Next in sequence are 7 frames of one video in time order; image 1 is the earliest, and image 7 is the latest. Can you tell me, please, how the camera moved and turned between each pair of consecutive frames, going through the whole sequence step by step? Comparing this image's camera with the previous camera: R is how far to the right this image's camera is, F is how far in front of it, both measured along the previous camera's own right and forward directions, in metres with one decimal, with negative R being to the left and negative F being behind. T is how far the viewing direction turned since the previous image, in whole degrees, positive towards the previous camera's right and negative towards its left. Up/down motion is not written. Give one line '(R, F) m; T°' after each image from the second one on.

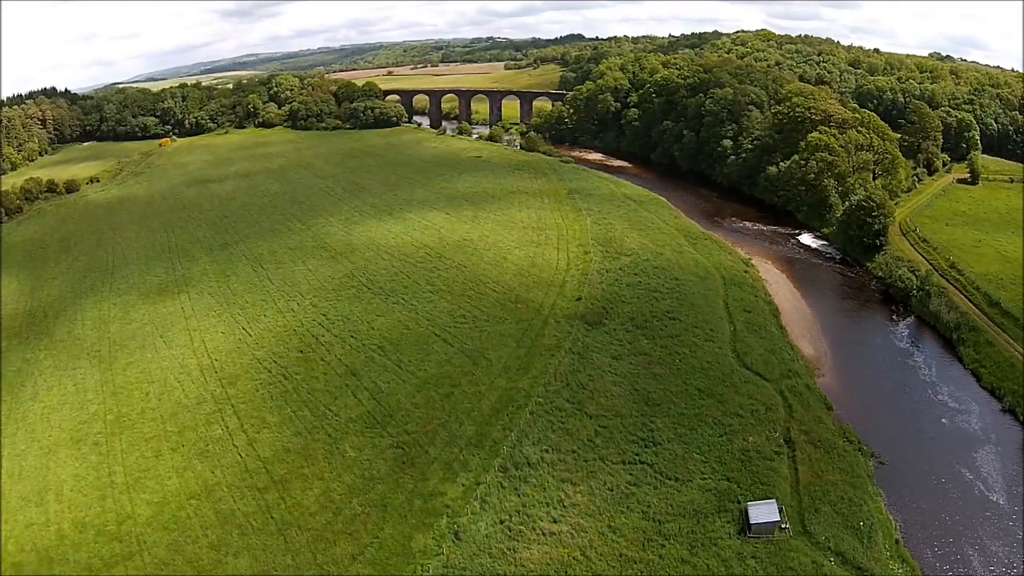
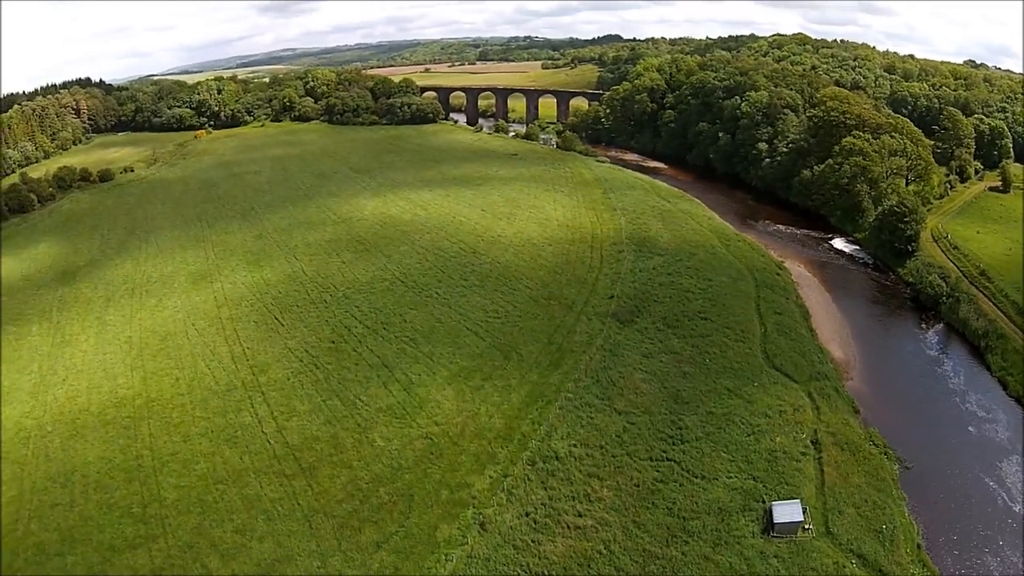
(-0.7, -0.2) m; -1°
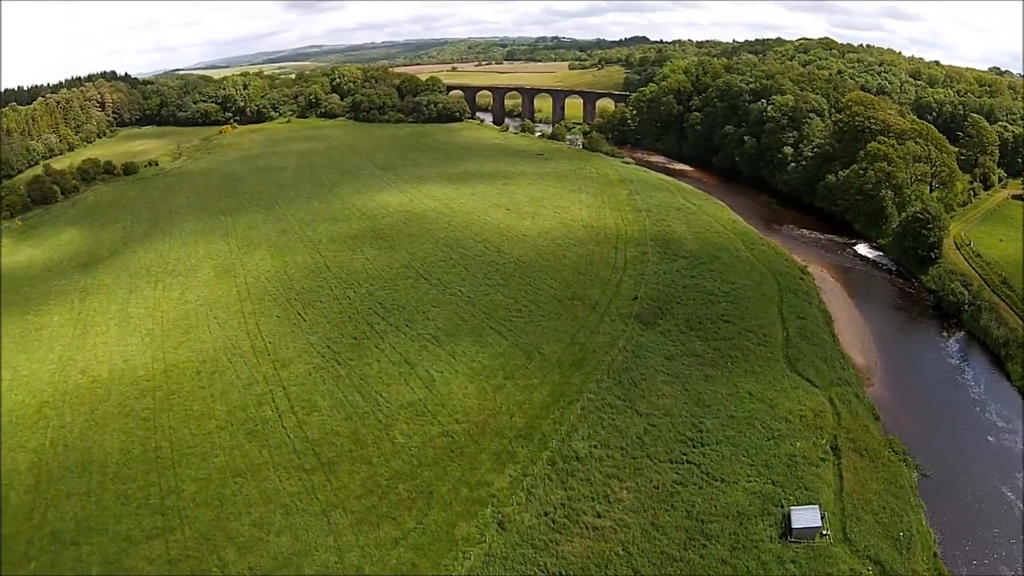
(-0.6, 0.0) m; -1°
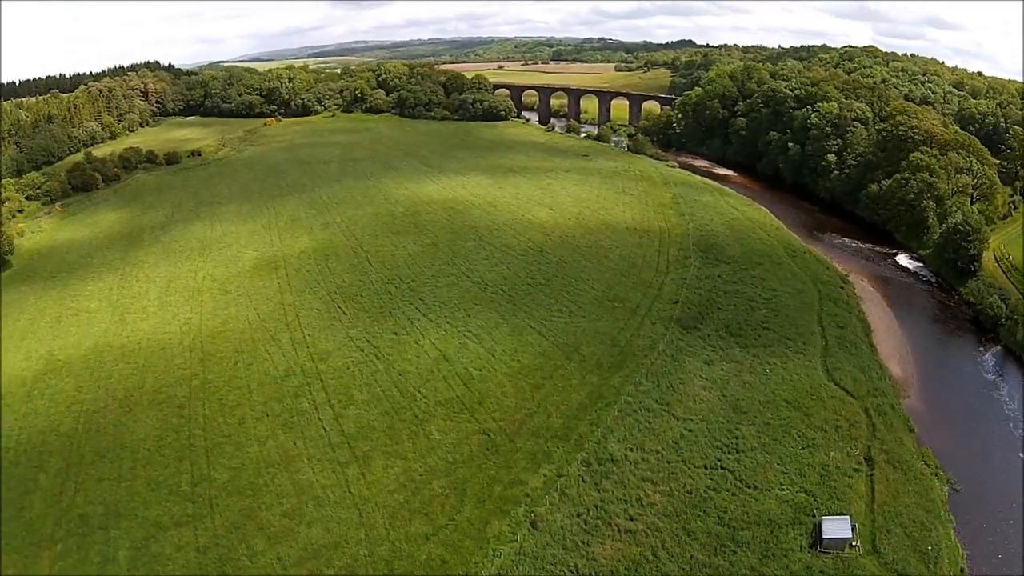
(-1.1, 0.0) m; -1°
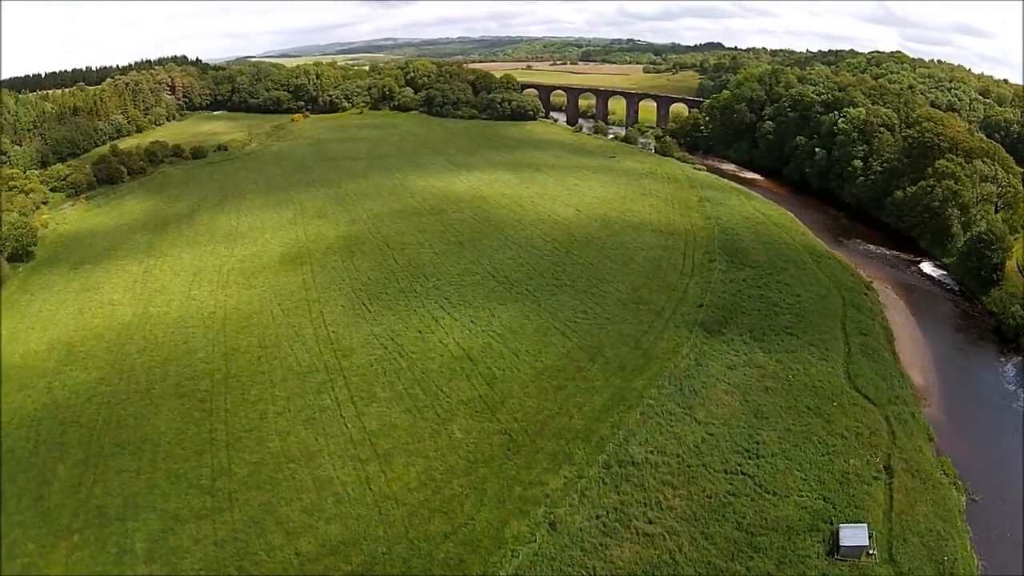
(-0.7, 0.0) m; 0°
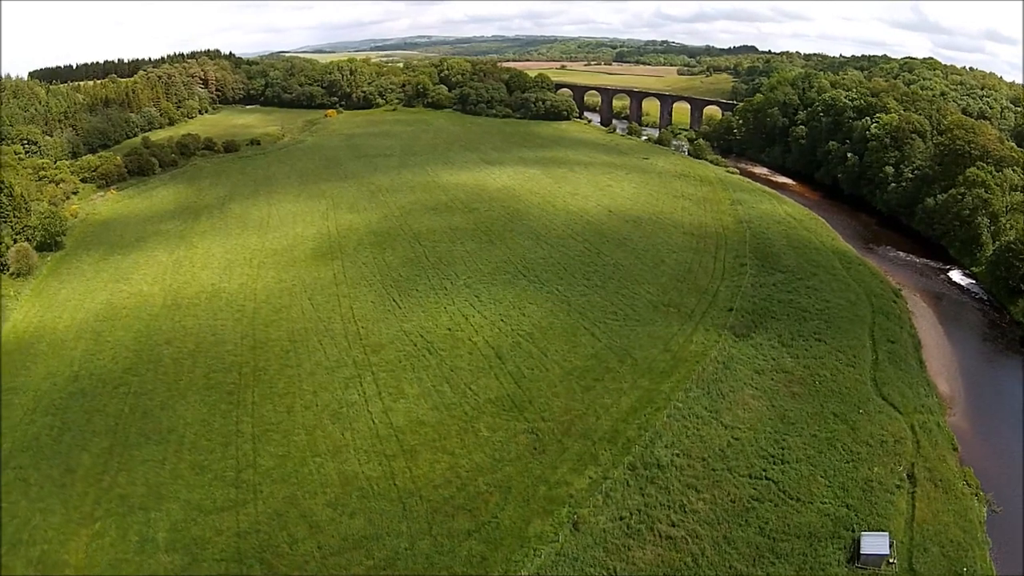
(-0.8, -0.1) m; -1°
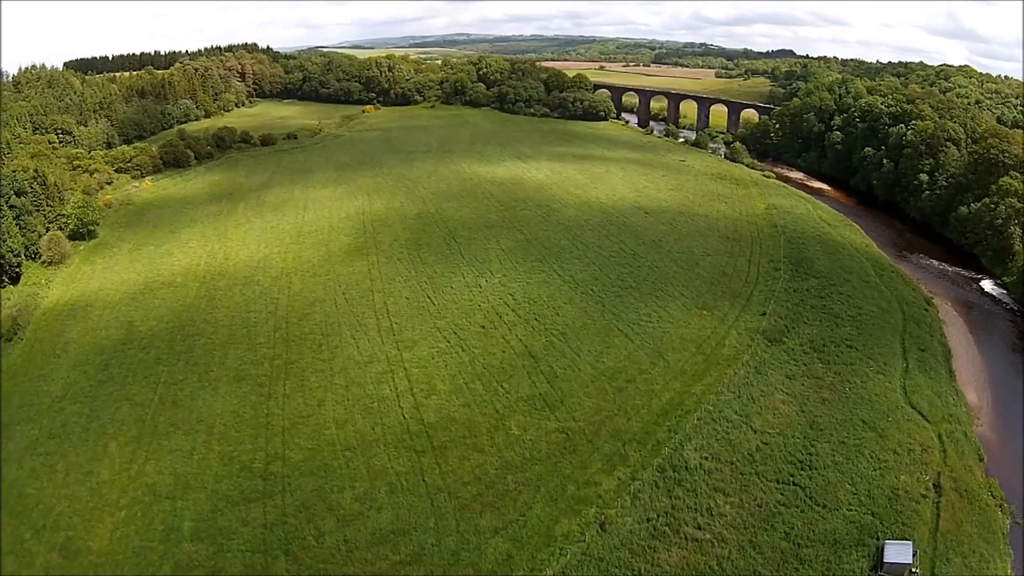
(-1.0, -0.2) m; -1°
